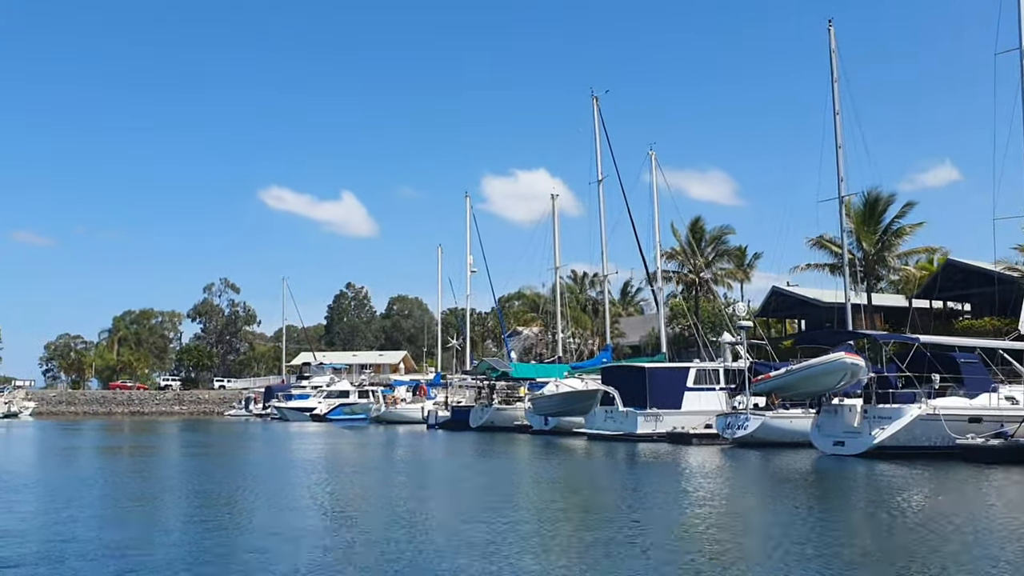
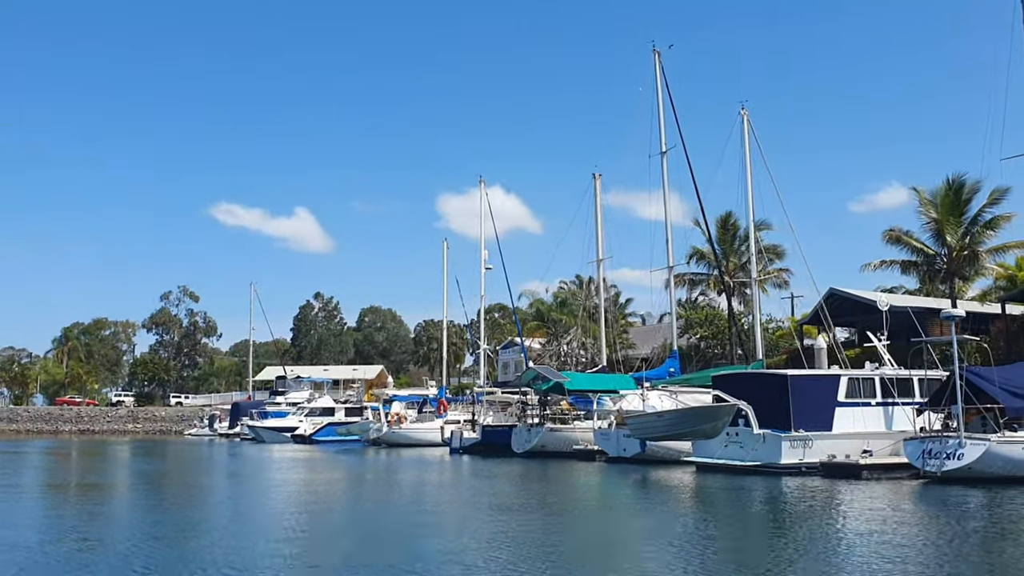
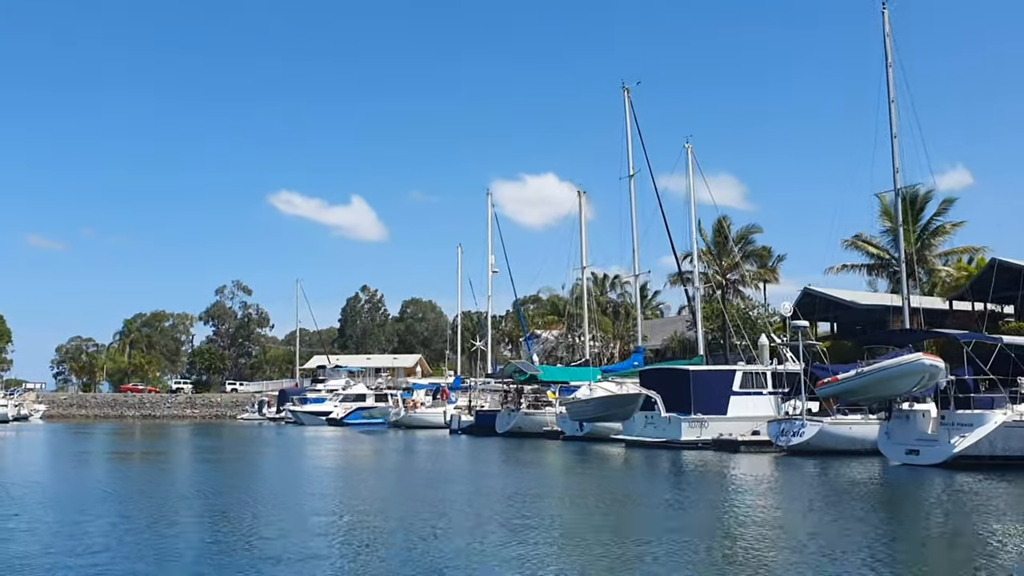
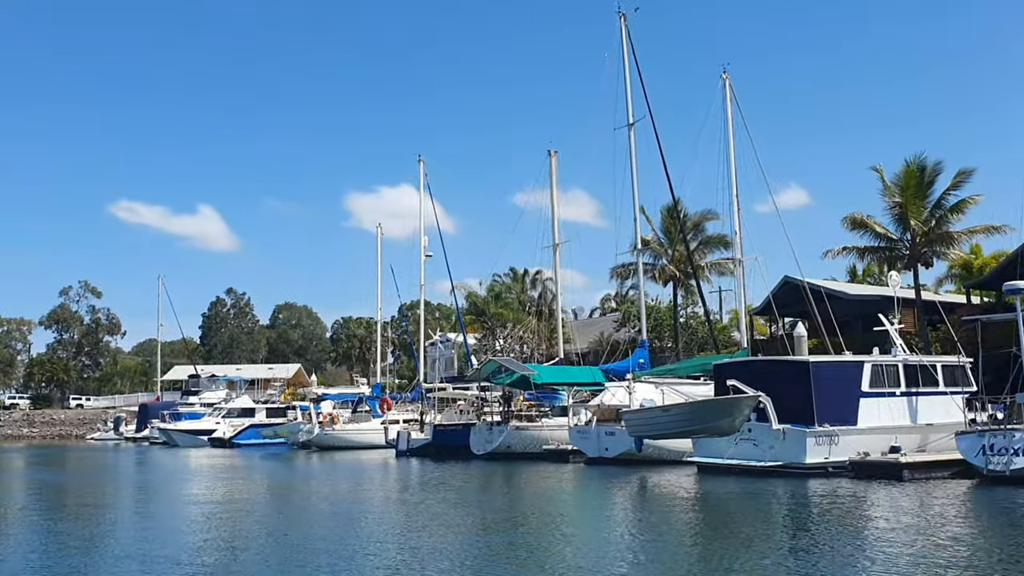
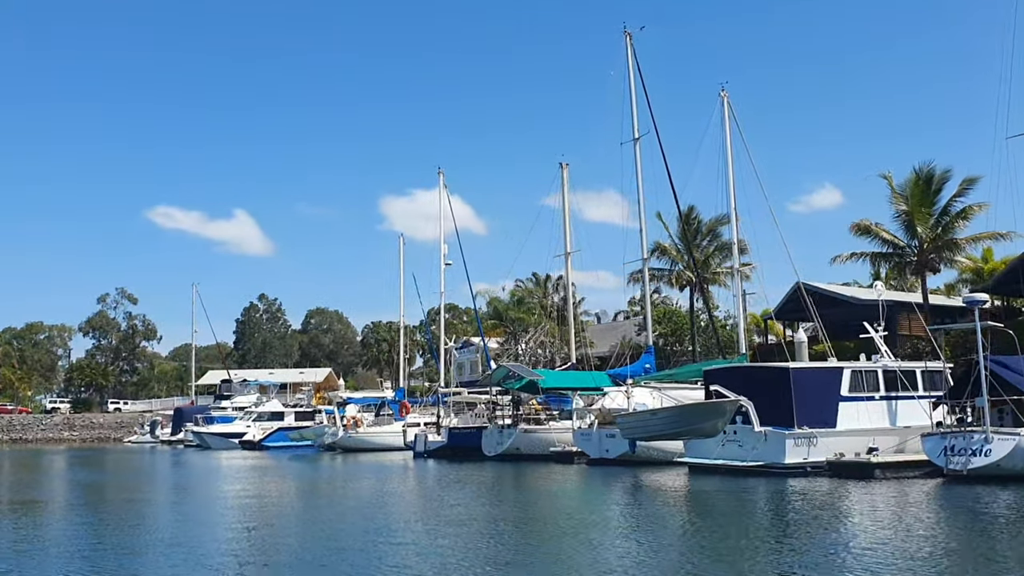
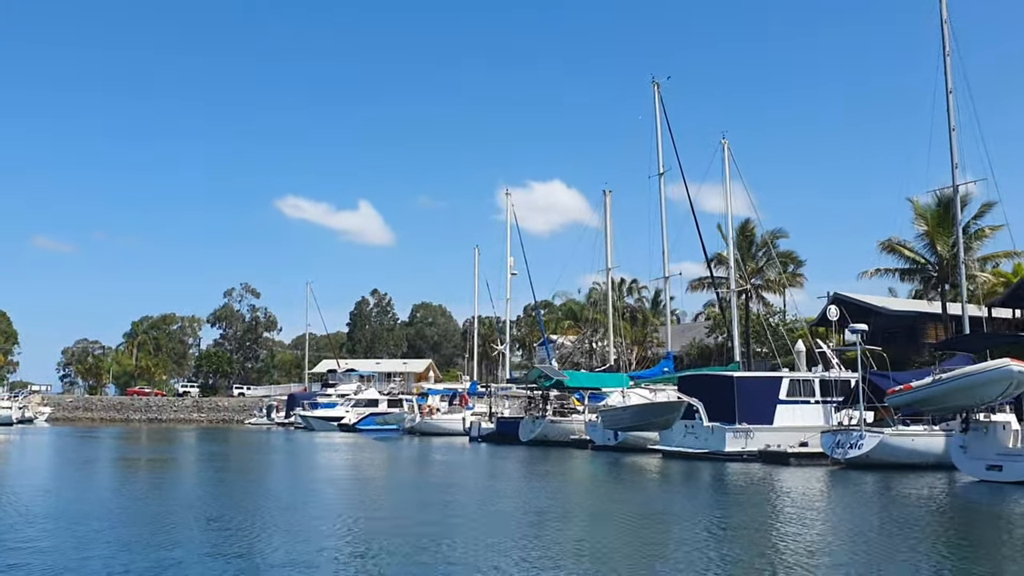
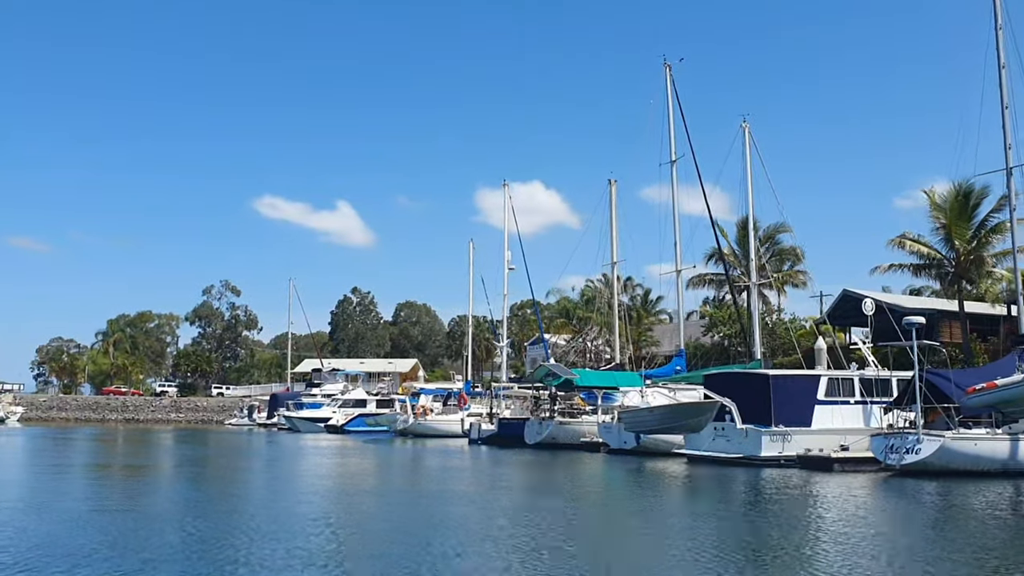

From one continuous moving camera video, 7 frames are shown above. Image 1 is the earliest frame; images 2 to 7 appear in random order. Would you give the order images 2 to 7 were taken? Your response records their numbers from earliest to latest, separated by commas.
3, 6, 7, 2, 5, 4
